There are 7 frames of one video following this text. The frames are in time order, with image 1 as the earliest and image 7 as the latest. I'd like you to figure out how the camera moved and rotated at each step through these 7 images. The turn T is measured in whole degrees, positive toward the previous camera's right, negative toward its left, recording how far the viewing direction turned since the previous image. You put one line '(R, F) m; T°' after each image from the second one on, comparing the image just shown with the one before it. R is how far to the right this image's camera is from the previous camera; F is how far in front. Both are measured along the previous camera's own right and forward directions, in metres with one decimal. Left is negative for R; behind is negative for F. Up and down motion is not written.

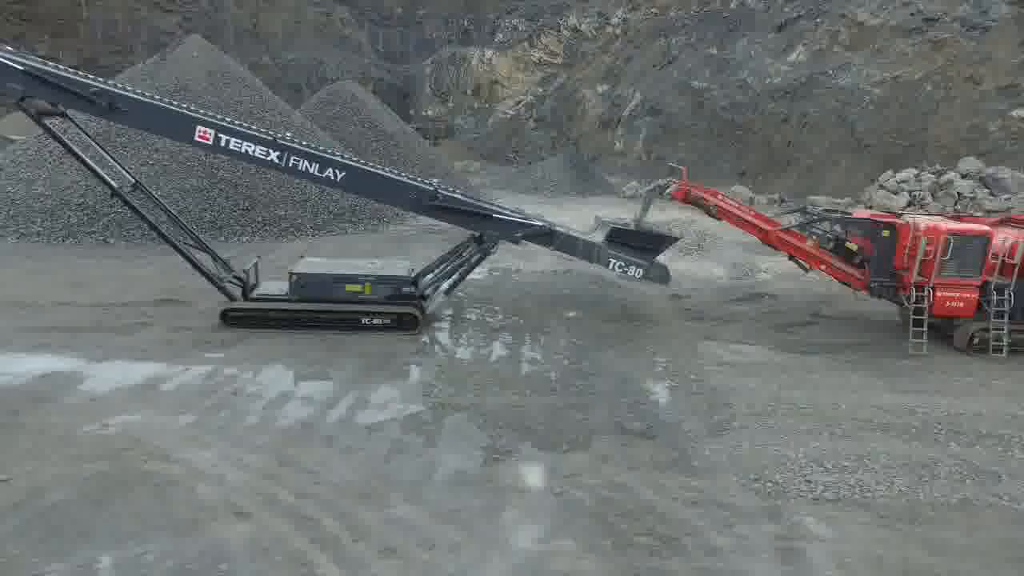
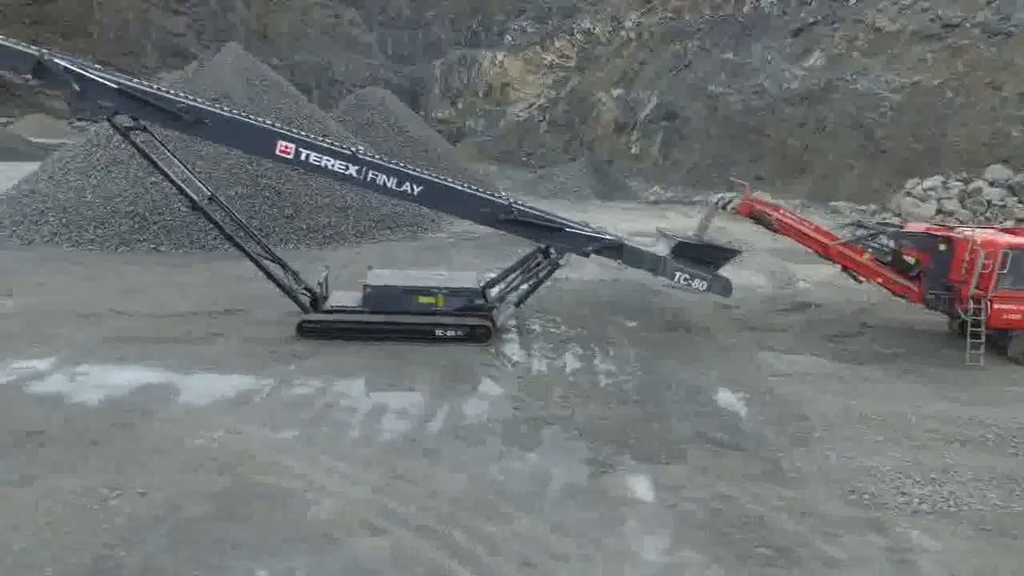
(-0.8, -0.1) m; 0°
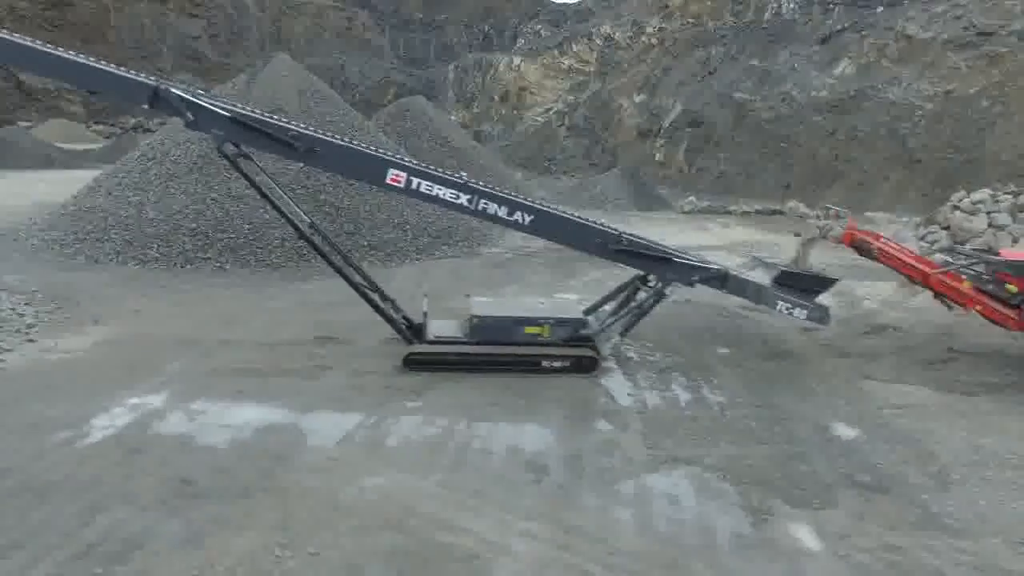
(-1.2, +0.1) m; 0°
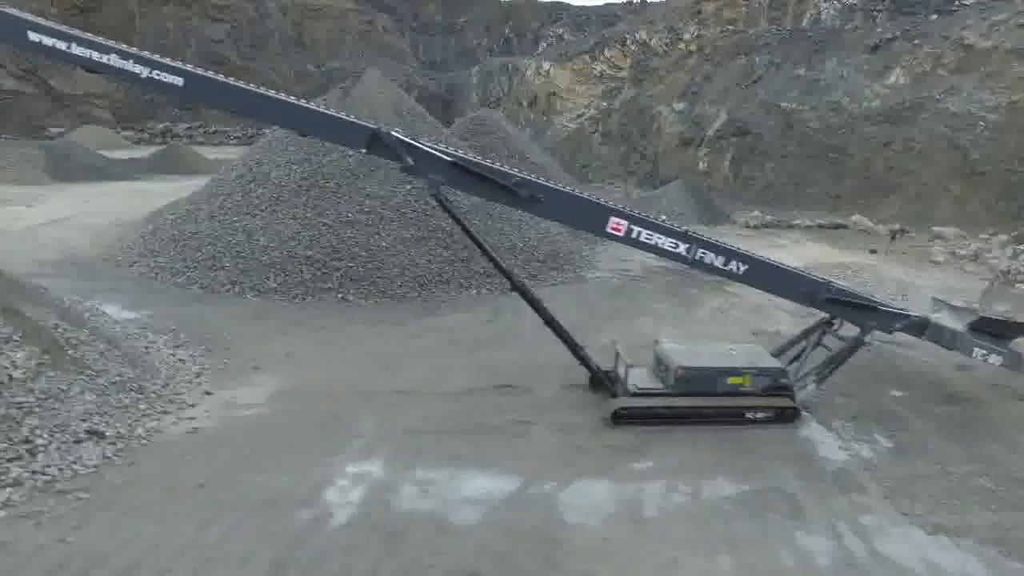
(-2.2, +0.4) m; 0°
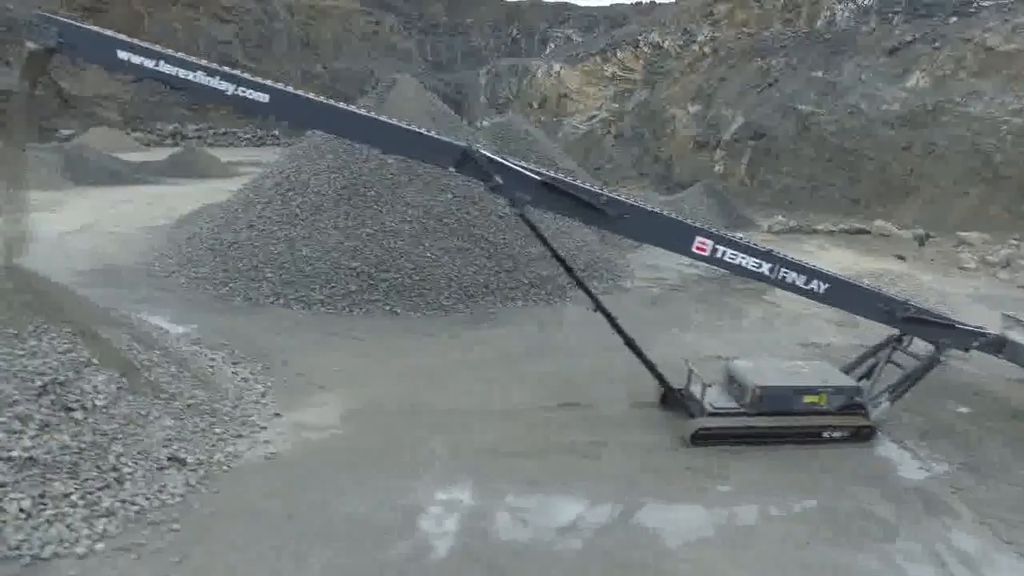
(-0.8, +0.1) m; 0°
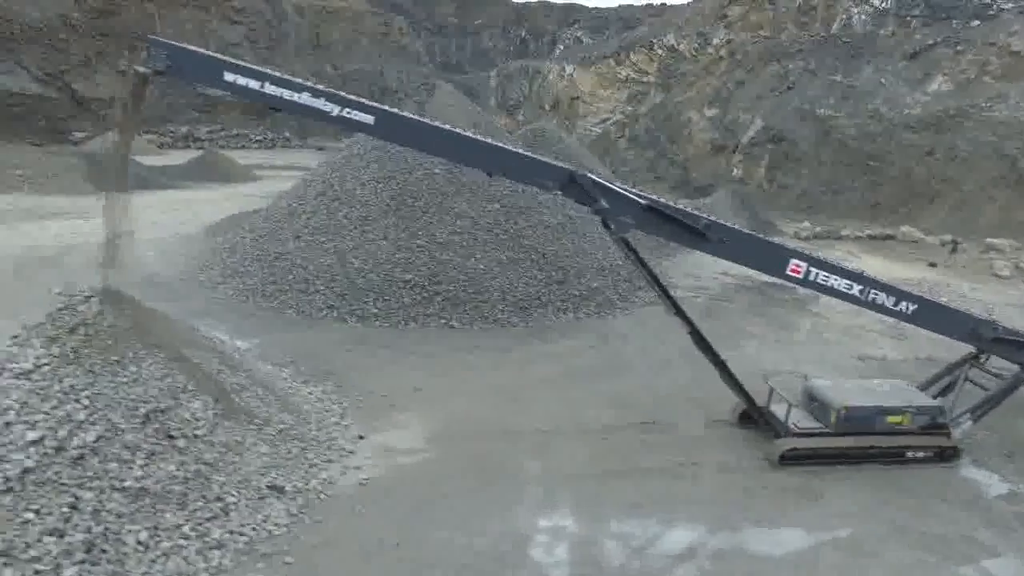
(-0.9, +0.1) m; 0°
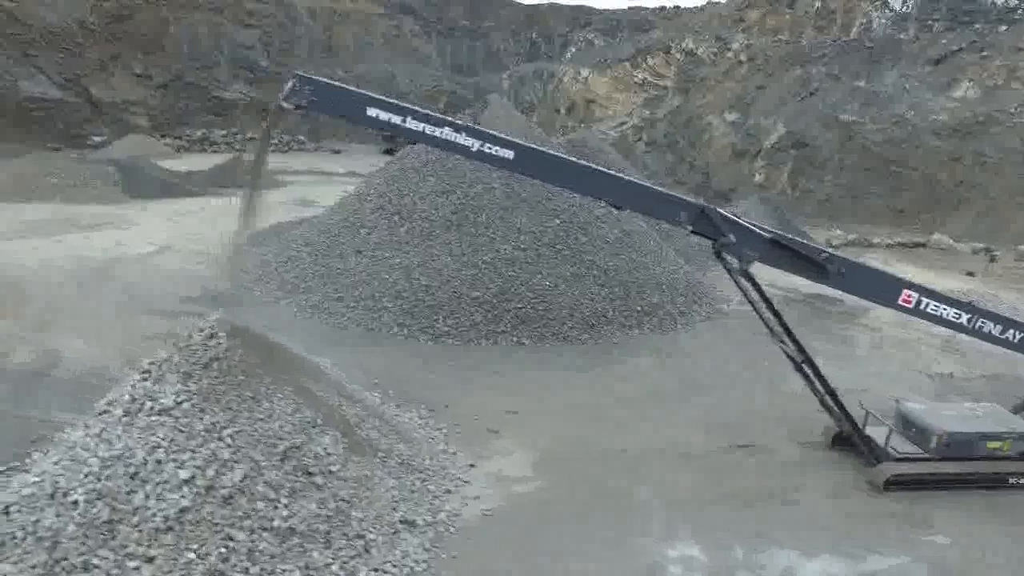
(-1.1, 0.0) m; 0°
